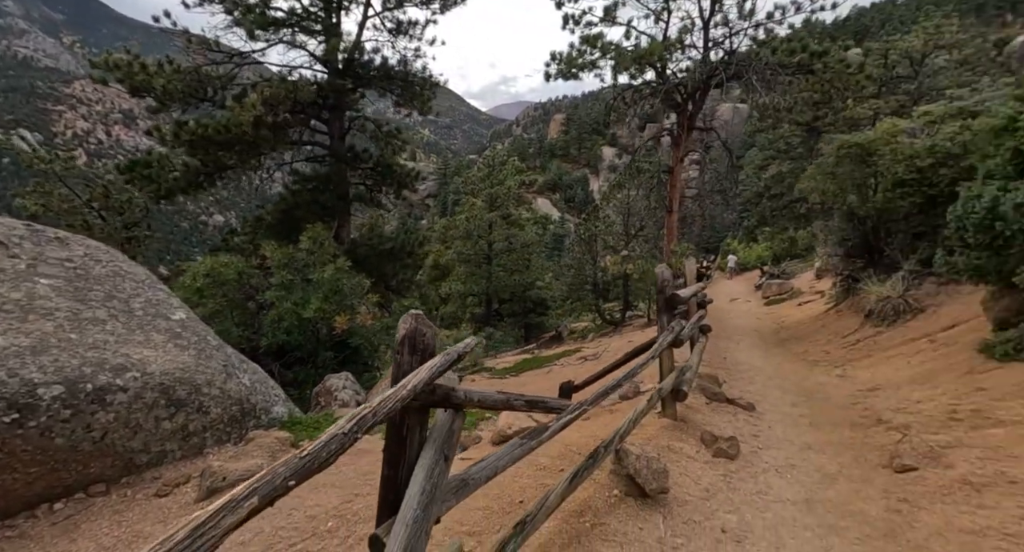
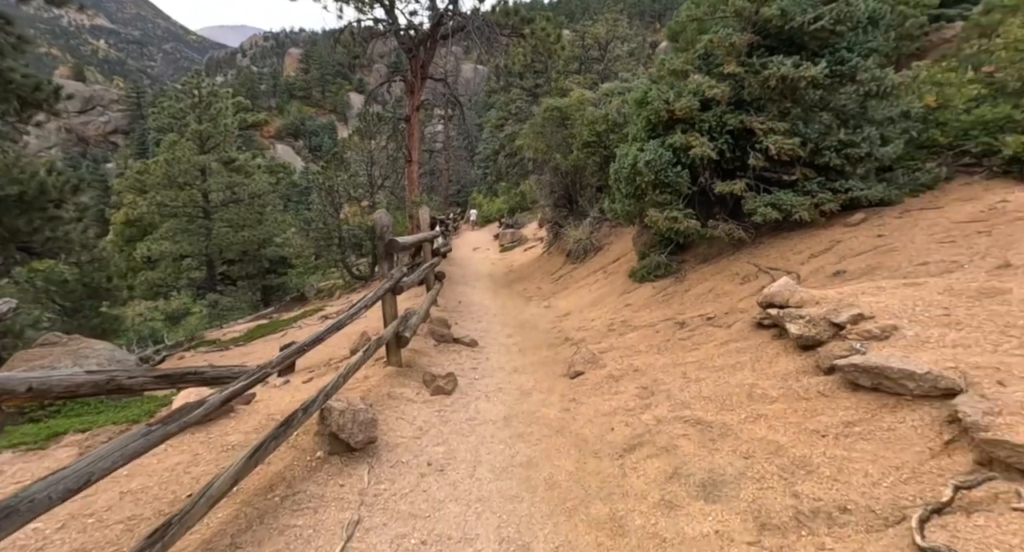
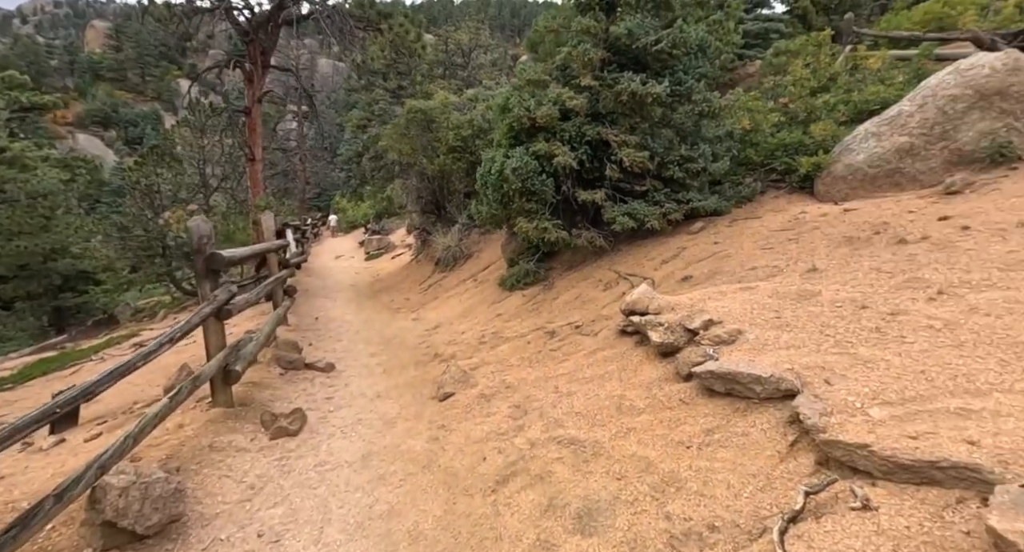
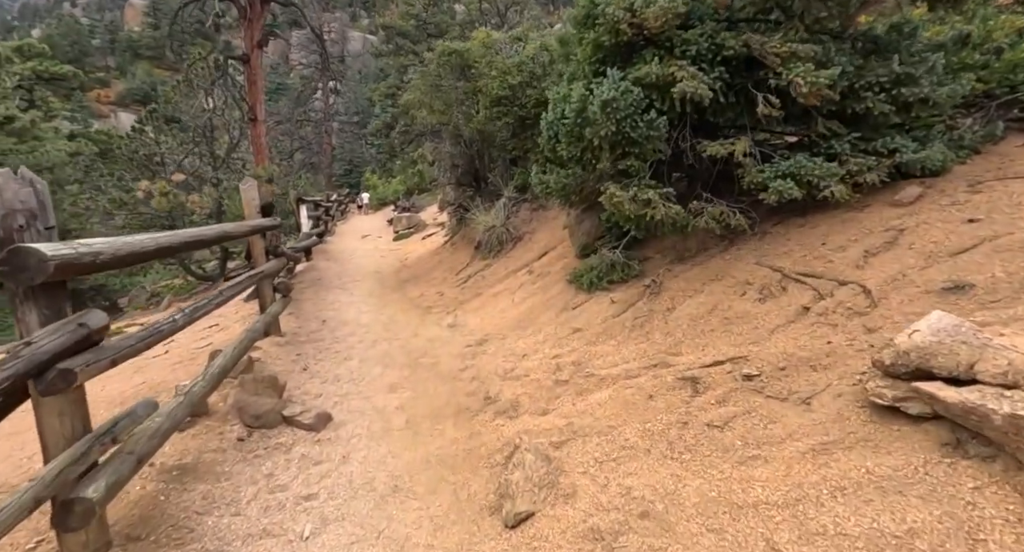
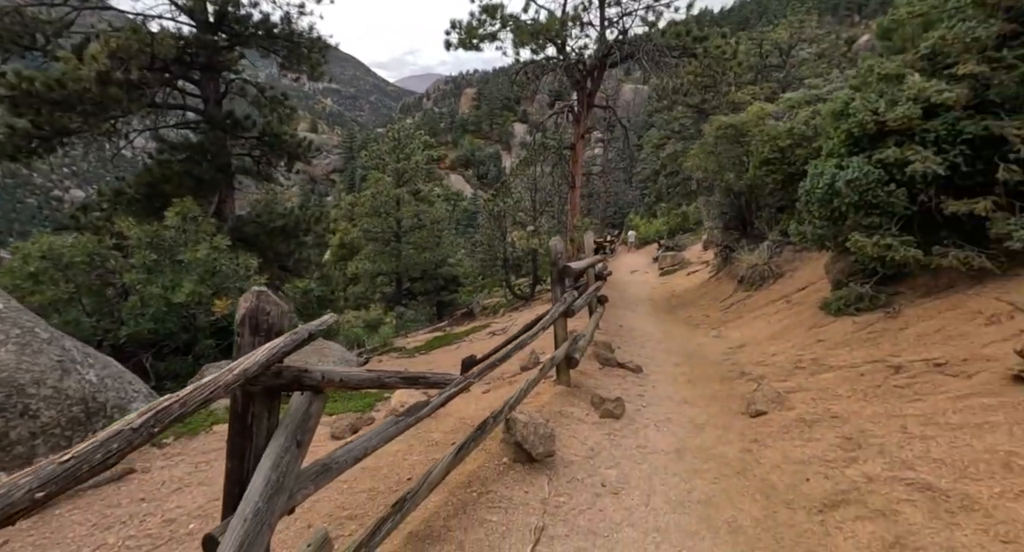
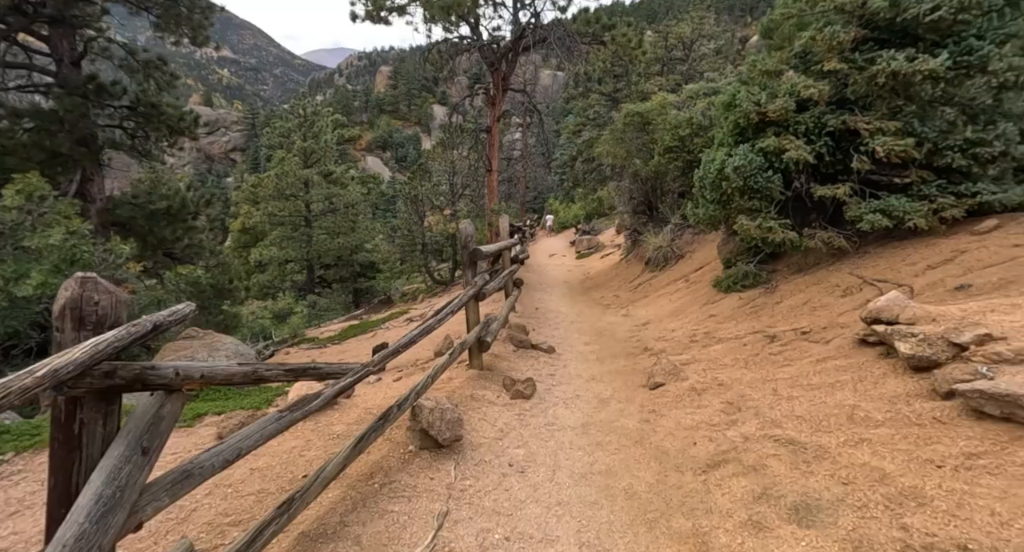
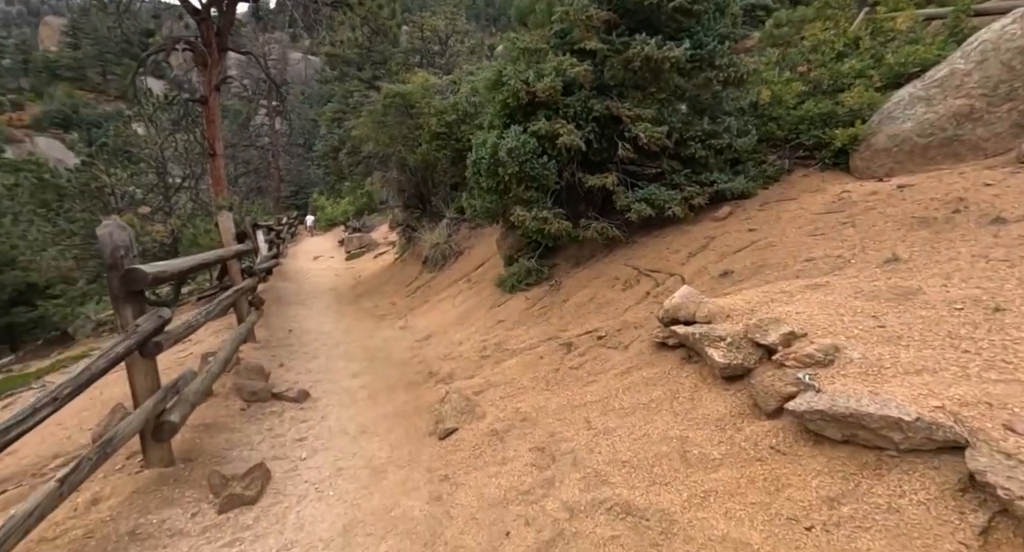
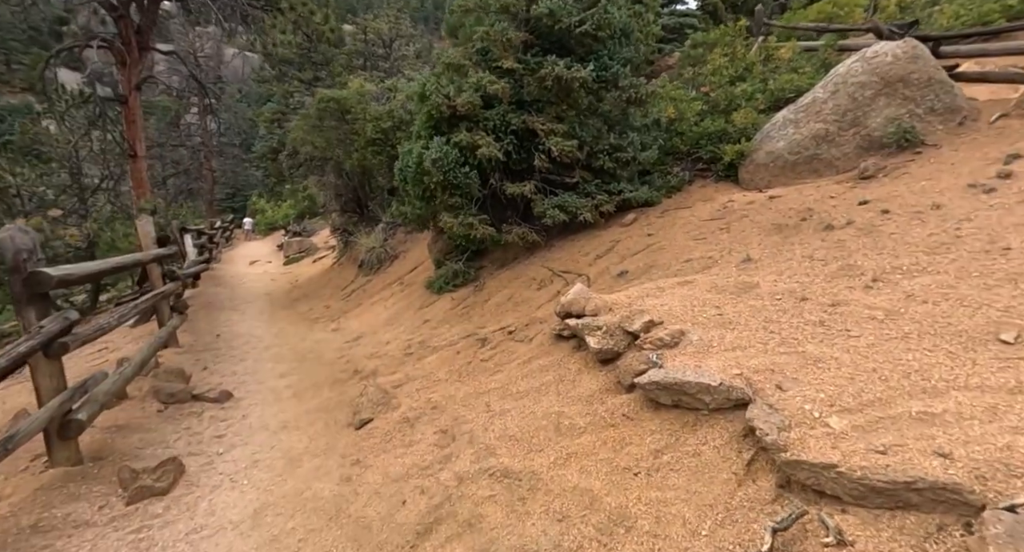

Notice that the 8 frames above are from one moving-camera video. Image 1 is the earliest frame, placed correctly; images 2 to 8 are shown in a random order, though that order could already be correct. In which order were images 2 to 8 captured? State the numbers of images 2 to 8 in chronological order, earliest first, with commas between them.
5, 6, 2, 3, 8, 7, 4
